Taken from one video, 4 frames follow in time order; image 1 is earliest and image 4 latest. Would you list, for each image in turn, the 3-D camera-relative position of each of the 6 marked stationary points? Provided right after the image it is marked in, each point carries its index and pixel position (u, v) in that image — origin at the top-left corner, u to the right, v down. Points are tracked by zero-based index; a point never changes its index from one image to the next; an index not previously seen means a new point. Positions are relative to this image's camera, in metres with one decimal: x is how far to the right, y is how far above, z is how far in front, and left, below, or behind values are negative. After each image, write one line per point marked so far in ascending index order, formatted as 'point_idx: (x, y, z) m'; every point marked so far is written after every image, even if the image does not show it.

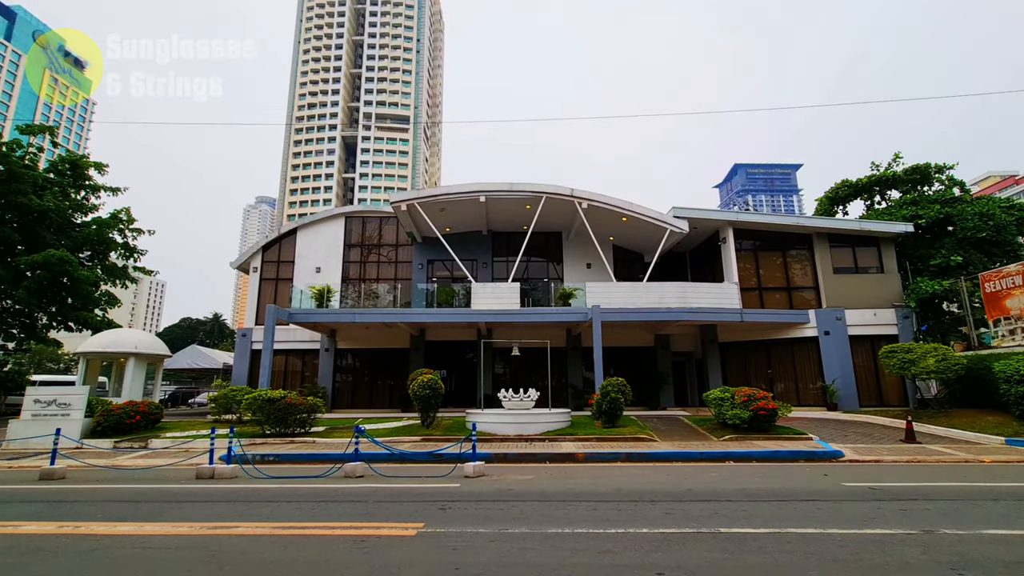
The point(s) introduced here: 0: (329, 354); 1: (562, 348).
0: (-7.1, -2.6, +19.6) m
1: (+1.9, -2.4, +19.5) m
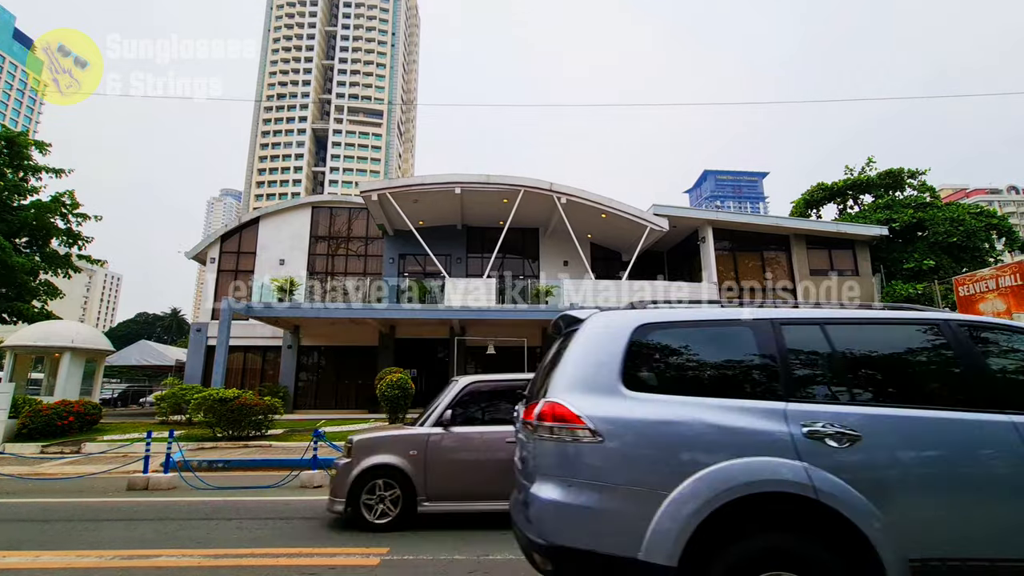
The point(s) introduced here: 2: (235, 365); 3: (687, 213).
0: (-8.1, -2.3, +18.6) m
1: (+0.9, -2.3, +18.9) m
2: (-10.4, -2.9, +18.9) m
3: (+6.2, +2.7, +17.7) m
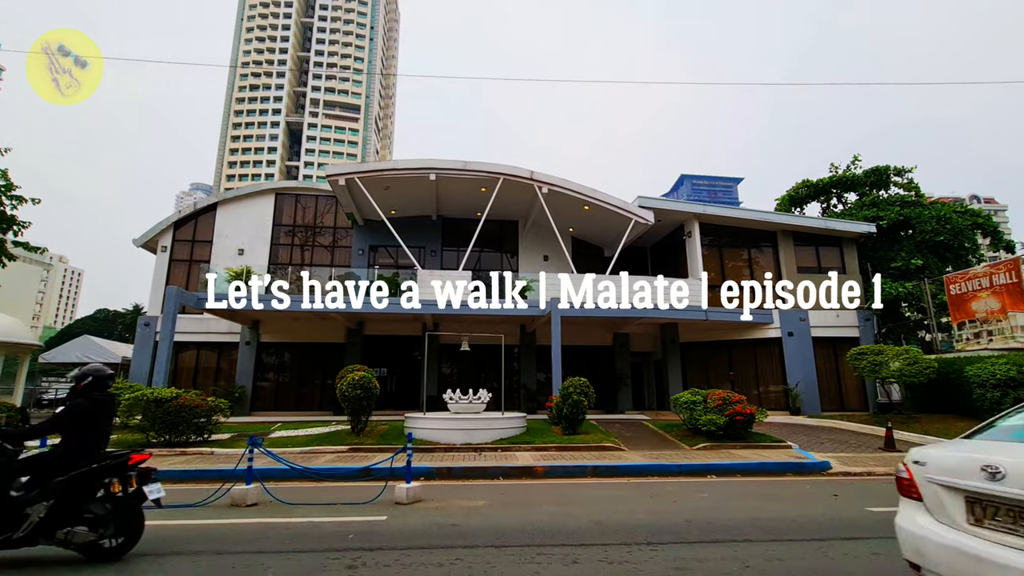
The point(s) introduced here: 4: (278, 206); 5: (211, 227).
0: (-8.9, -2.0, +17.2) m
1: (+0.1, -2.1, +17.9) m
2: (-11.3, -2.6, +17.4) m
3: (+5.5, +2.8, +16.9) m
4: (-8.9, +3.1, +19.2) m
5: (-11.3, +2.3, +18.8) m
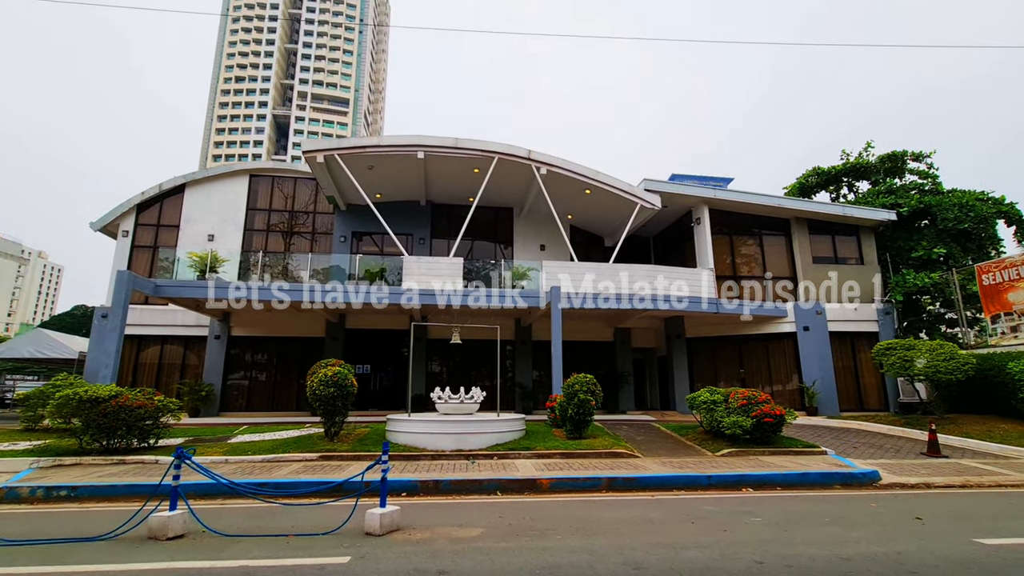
0: (-9.1, -1.7, +15.7) m
1: (-0.1, -1.8, +16.5) m
2: (-11.4, -2.2, +15.9) m
3: (+5.3, +3.1, +15.7) m
4: (-9.1, +3.5, +17.7) m
5: (-11.4, +2.6, +17.3) m
